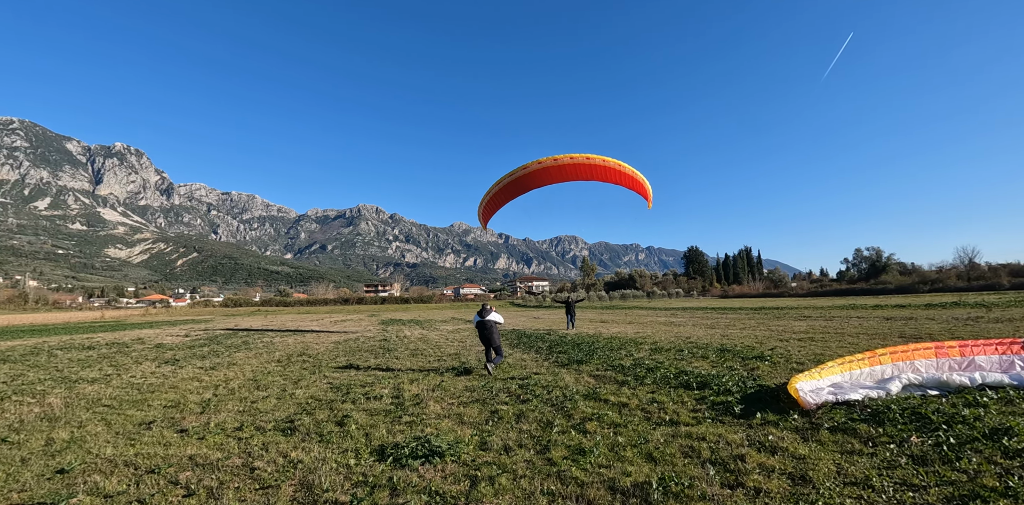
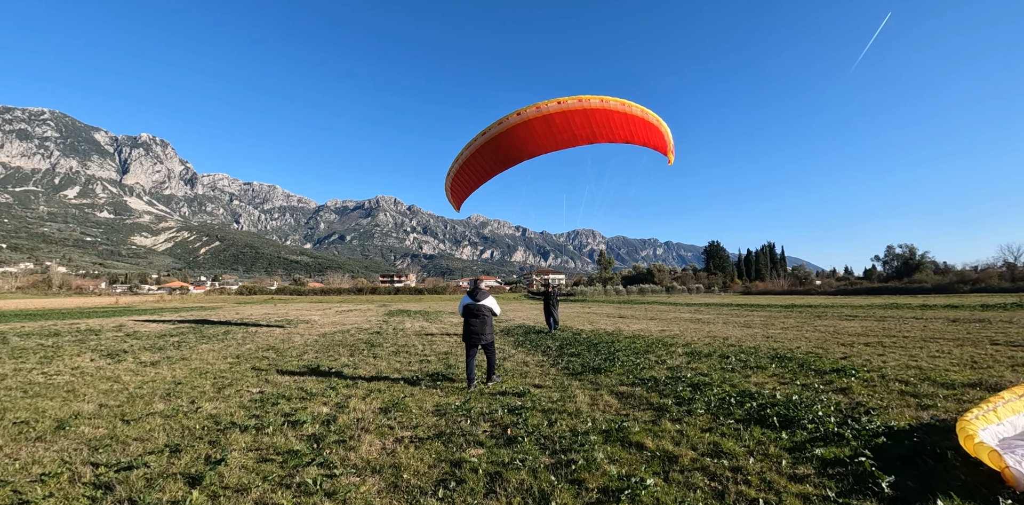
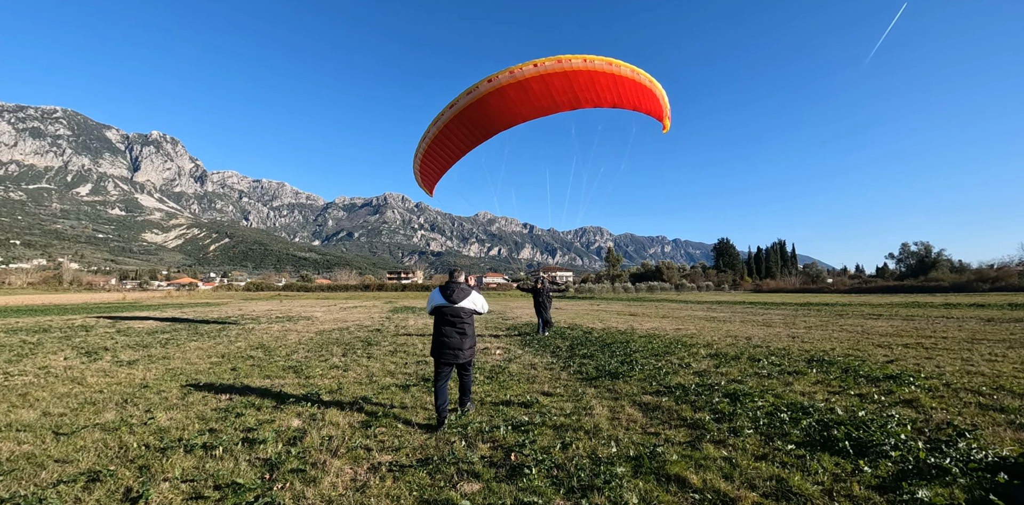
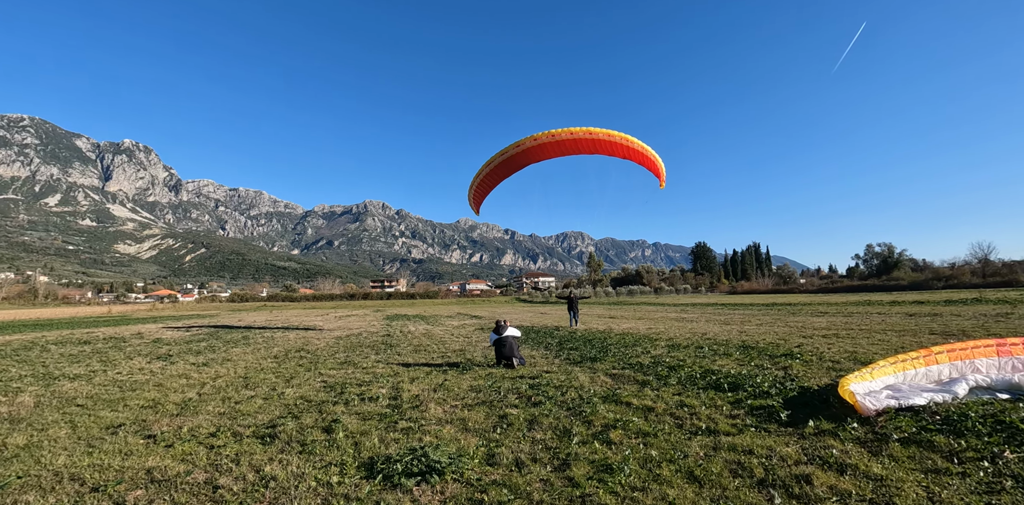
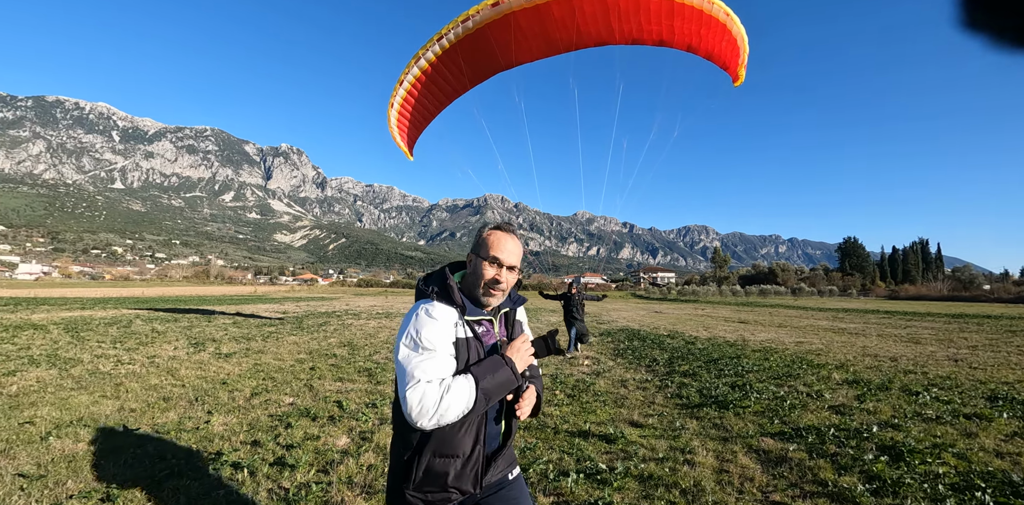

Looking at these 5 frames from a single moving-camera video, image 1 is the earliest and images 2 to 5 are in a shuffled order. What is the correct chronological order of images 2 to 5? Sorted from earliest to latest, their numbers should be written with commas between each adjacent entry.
4, 2, 3, 5
